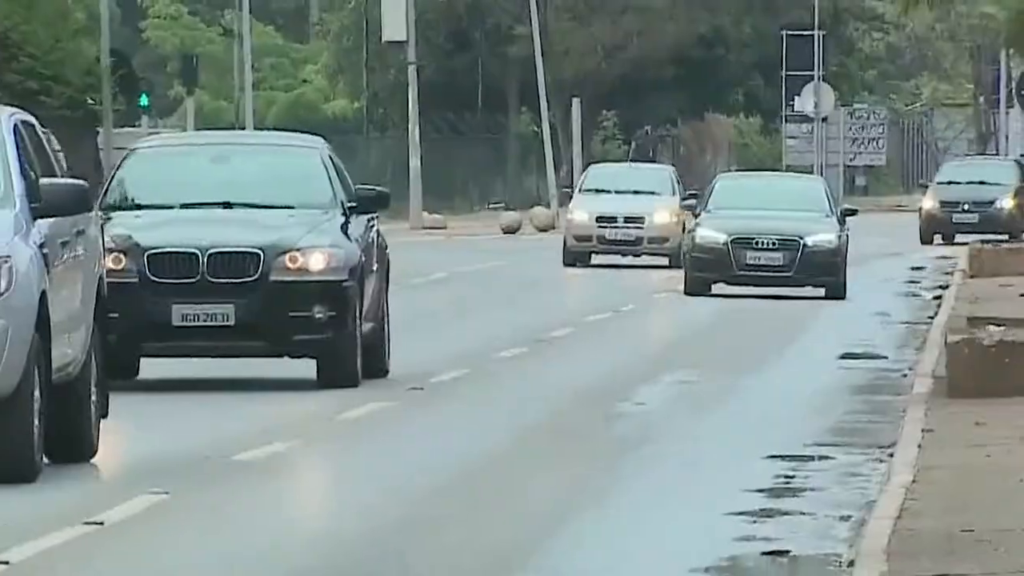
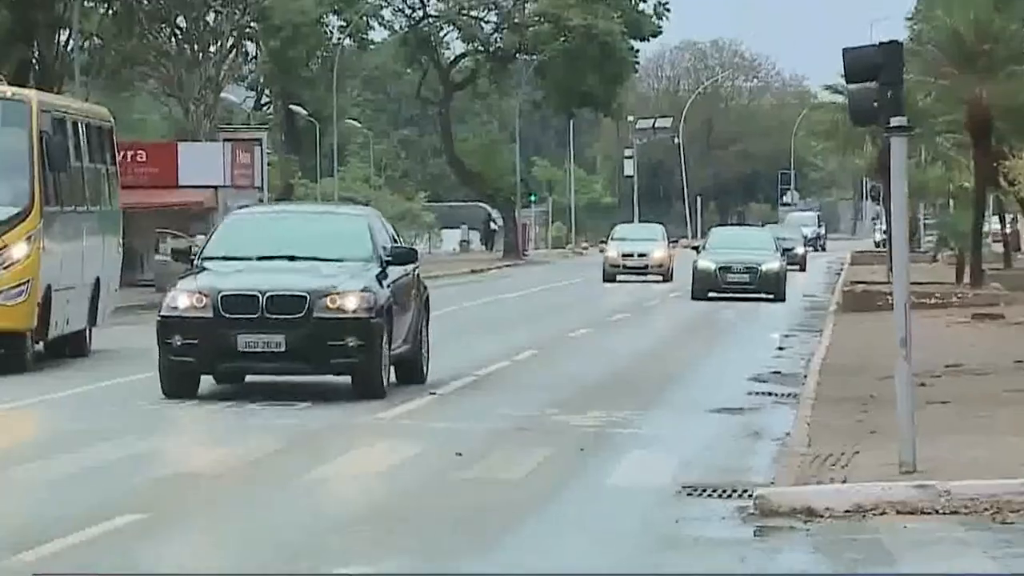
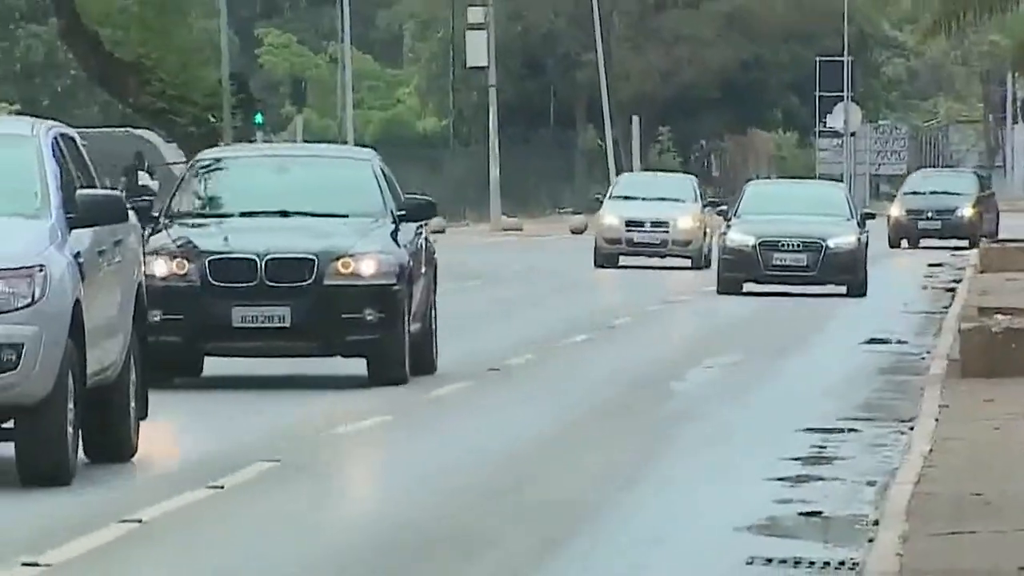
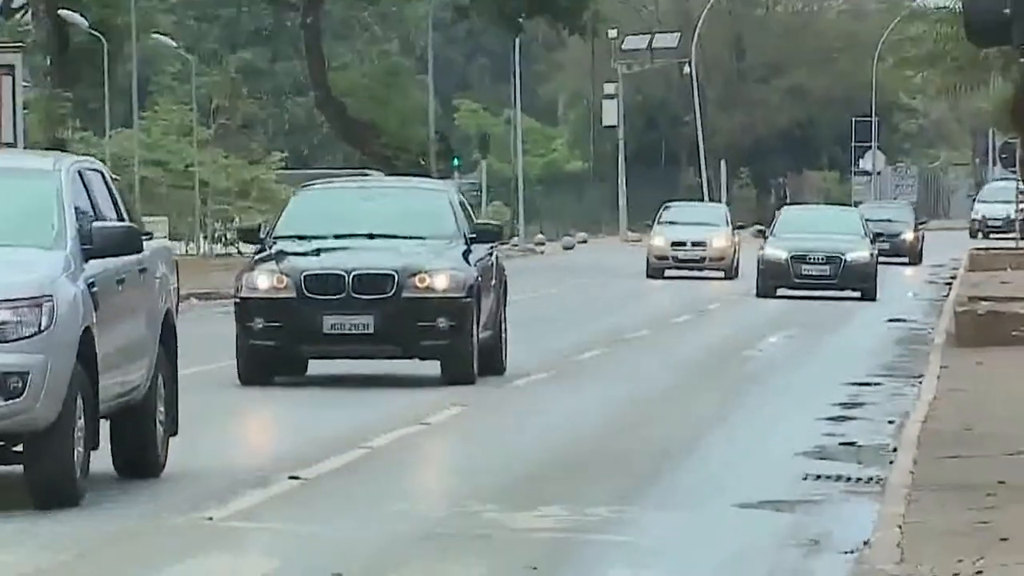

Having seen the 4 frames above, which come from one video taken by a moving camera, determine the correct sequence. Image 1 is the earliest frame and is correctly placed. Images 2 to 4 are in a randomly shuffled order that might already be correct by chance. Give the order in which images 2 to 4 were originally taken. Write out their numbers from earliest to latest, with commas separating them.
3, 4, 2
